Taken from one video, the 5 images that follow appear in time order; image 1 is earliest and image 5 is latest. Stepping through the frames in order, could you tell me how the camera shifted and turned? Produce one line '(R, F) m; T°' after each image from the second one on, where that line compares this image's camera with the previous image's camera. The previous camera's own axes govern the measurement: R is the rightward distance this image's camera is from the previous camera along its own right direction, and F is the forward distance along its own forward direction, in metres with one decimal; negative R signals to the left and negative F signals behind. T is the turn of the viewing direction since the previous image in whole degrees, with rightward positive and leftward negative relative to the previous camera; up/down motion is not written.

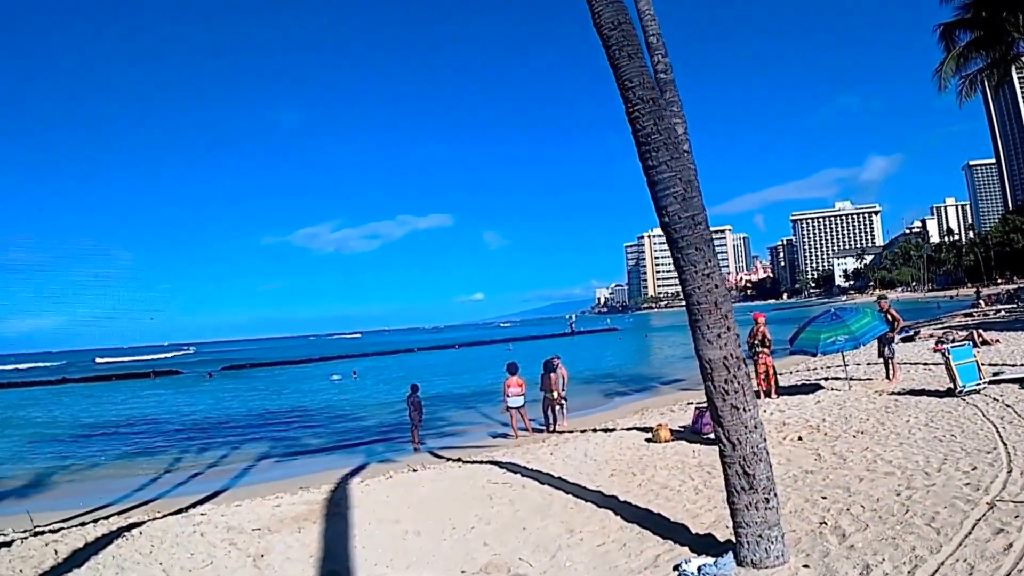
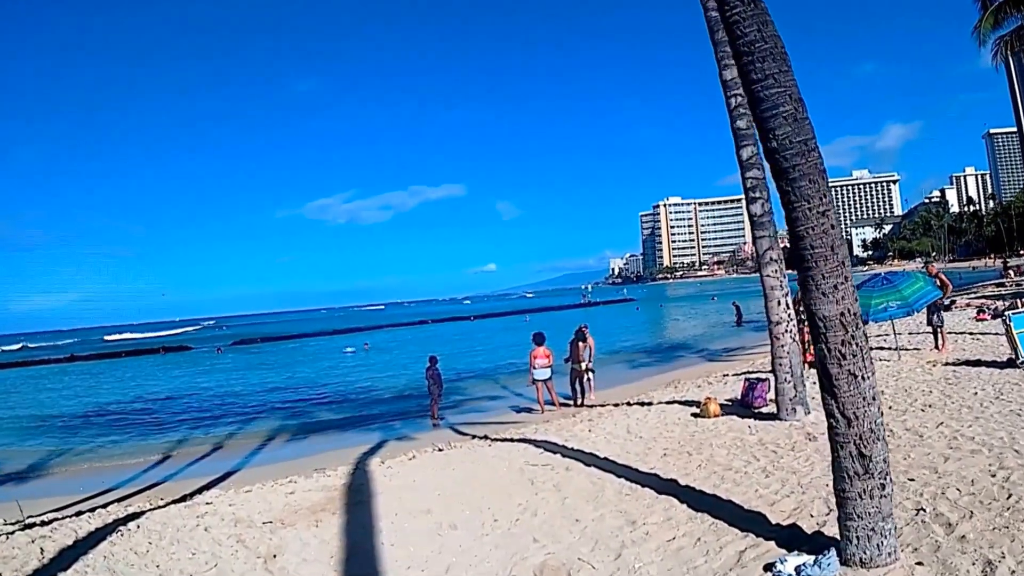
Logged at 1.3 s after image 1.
(-0.3, +0.9) m; -1°
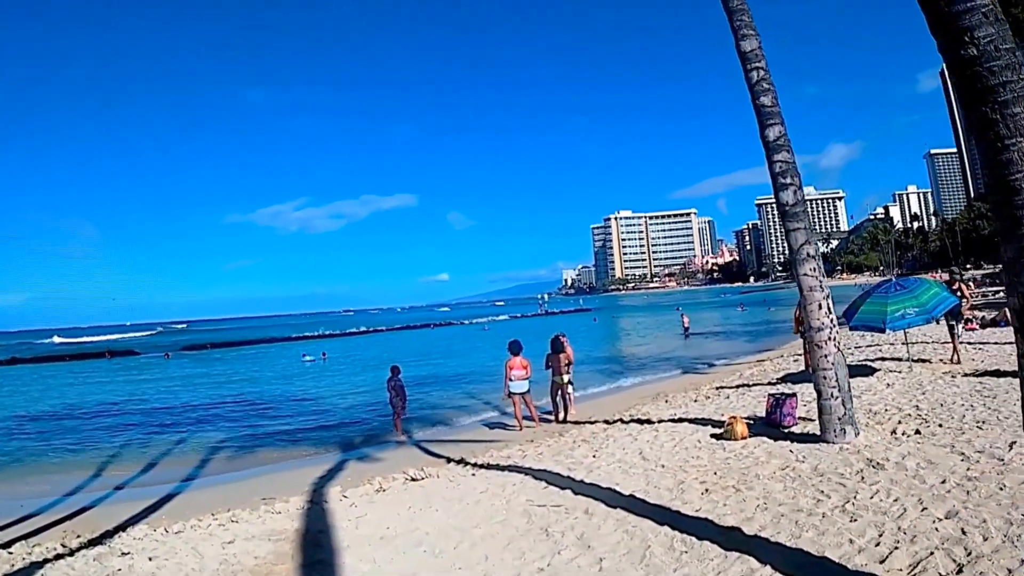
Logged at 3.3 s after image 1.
(-0.5, +1.7) m; +4°
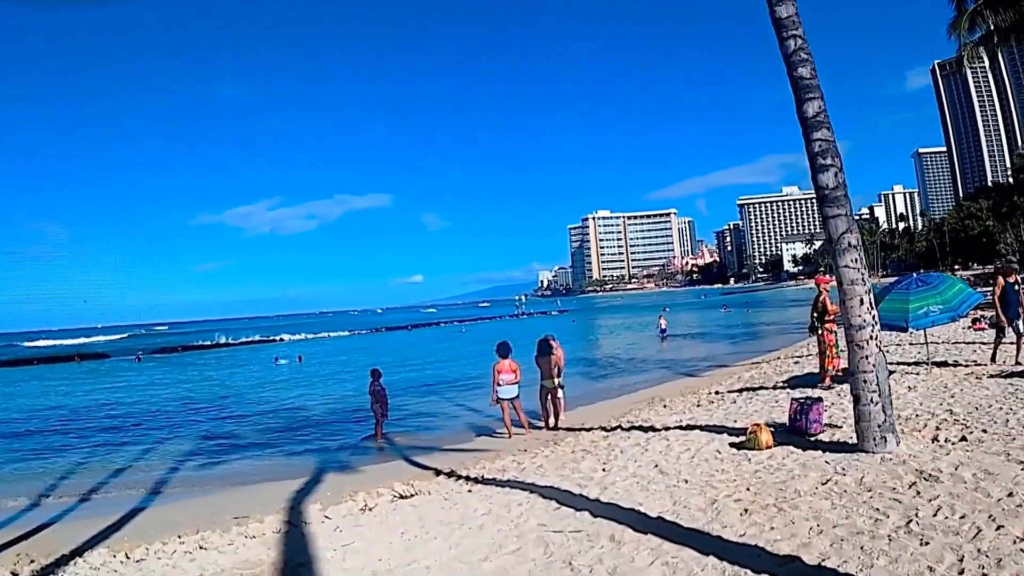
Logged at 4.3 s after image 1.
(-0.3, +0.8) m; +2°
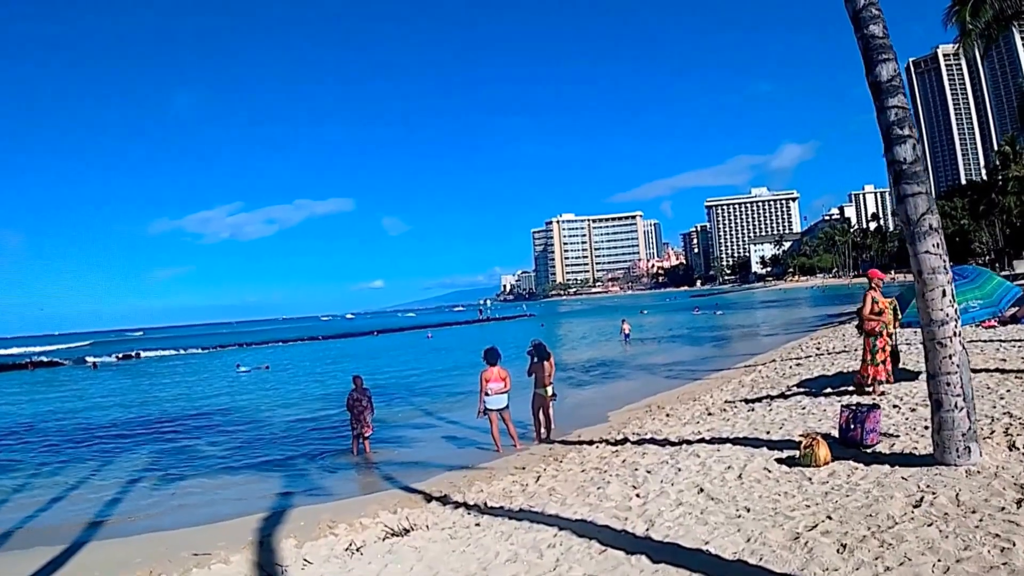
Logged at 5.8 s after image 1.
(-0.5, +1.2) m; +3°
